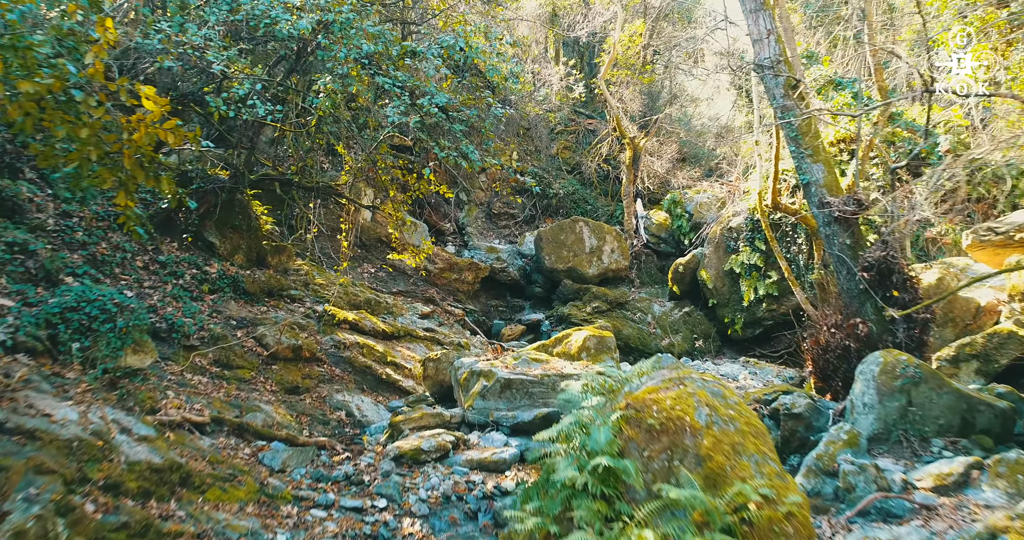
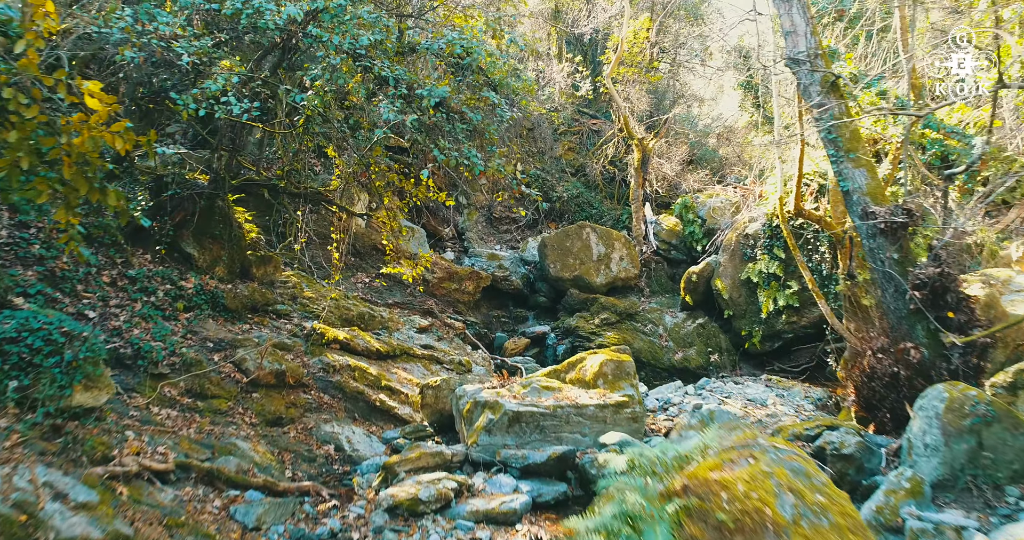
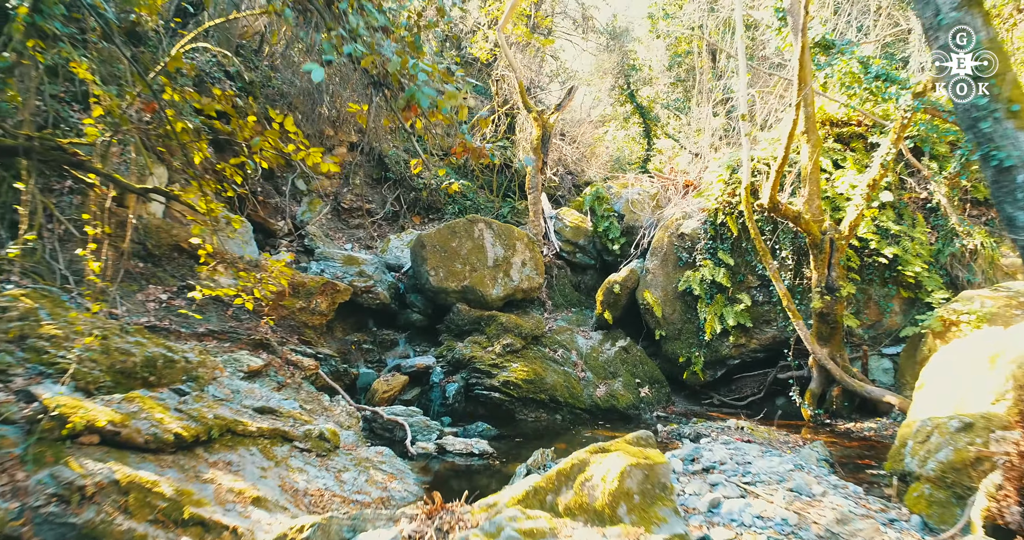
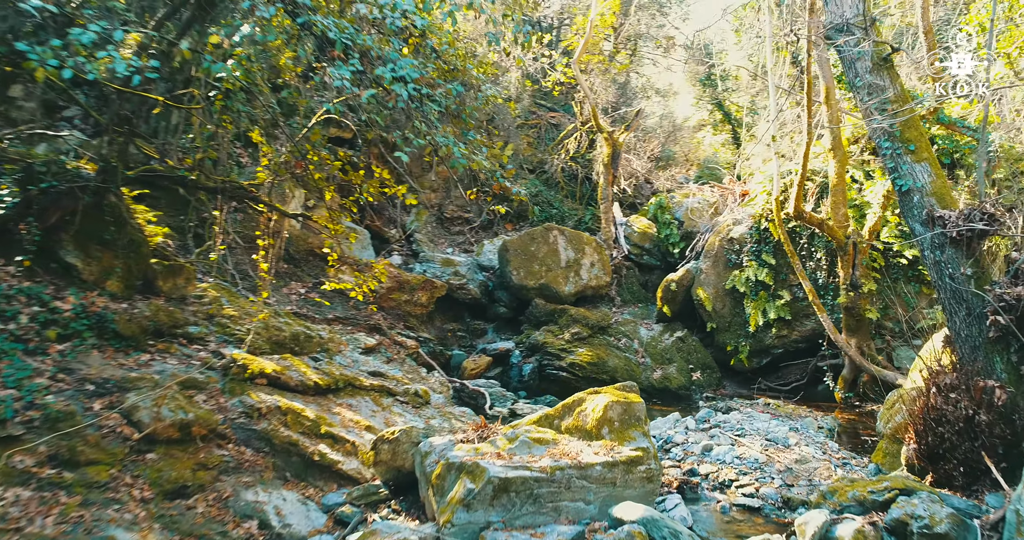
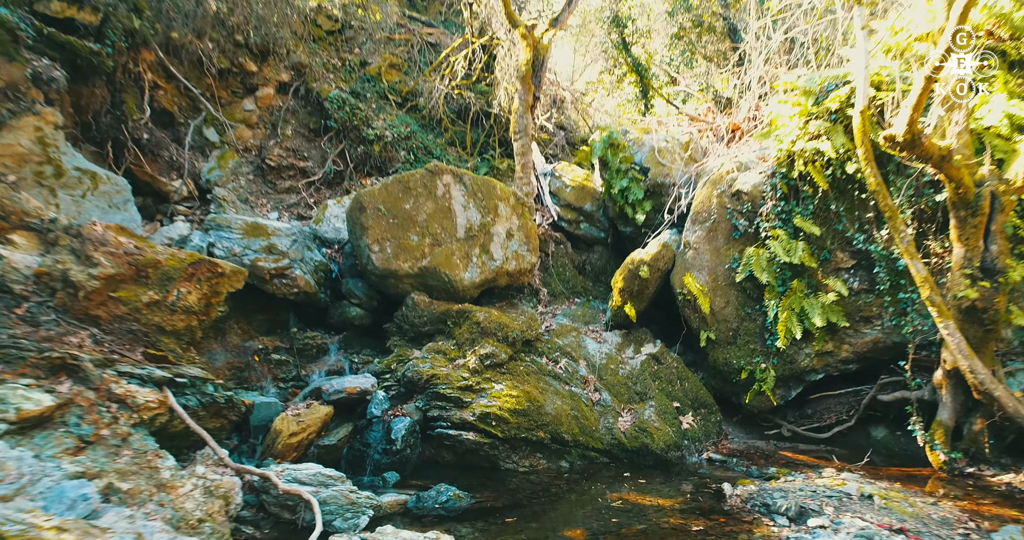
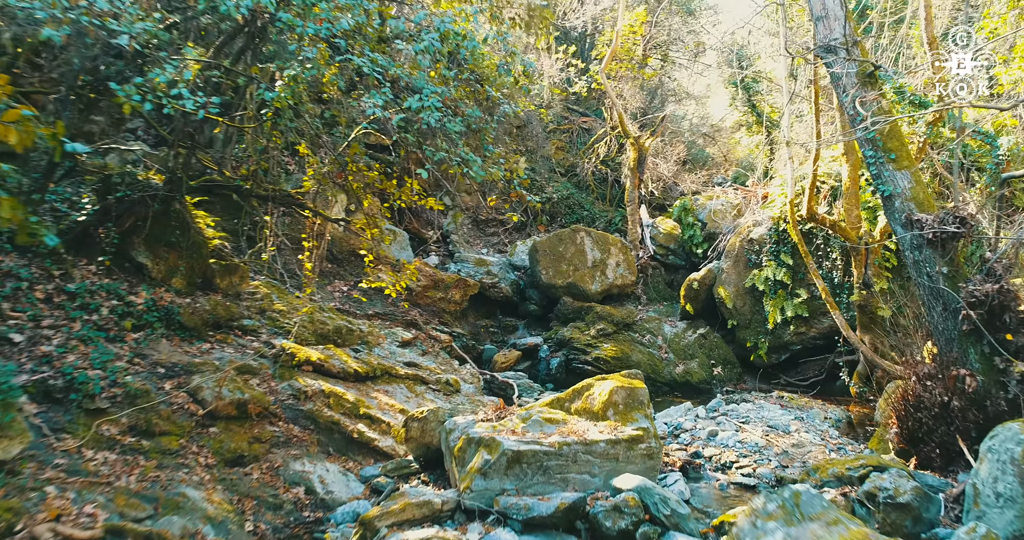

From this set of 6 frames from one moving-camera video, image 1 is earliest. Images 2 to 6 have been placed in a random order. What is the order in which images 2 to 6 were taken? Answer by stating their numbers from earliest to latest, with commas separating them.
2, 6, 4, 3, 5
